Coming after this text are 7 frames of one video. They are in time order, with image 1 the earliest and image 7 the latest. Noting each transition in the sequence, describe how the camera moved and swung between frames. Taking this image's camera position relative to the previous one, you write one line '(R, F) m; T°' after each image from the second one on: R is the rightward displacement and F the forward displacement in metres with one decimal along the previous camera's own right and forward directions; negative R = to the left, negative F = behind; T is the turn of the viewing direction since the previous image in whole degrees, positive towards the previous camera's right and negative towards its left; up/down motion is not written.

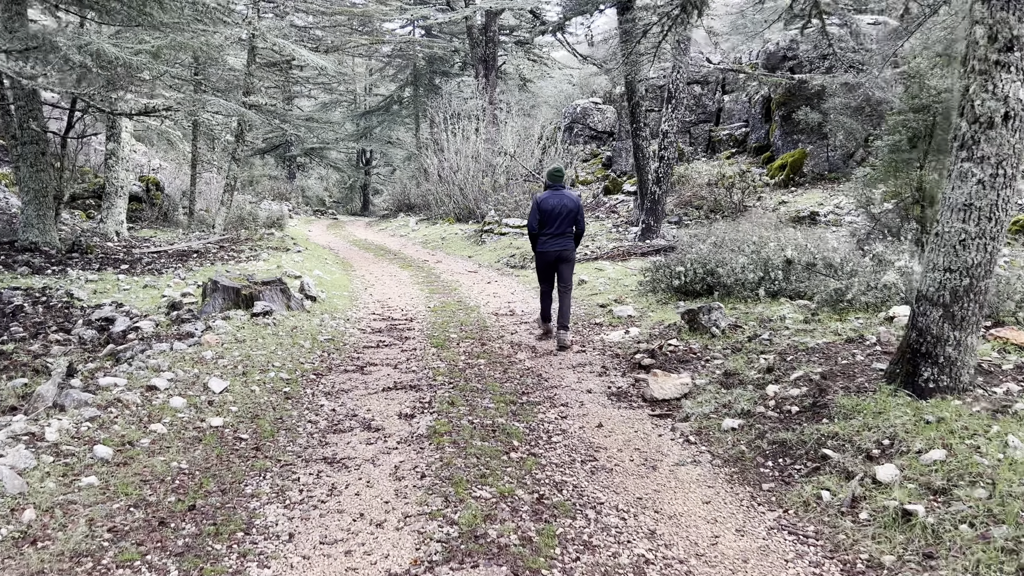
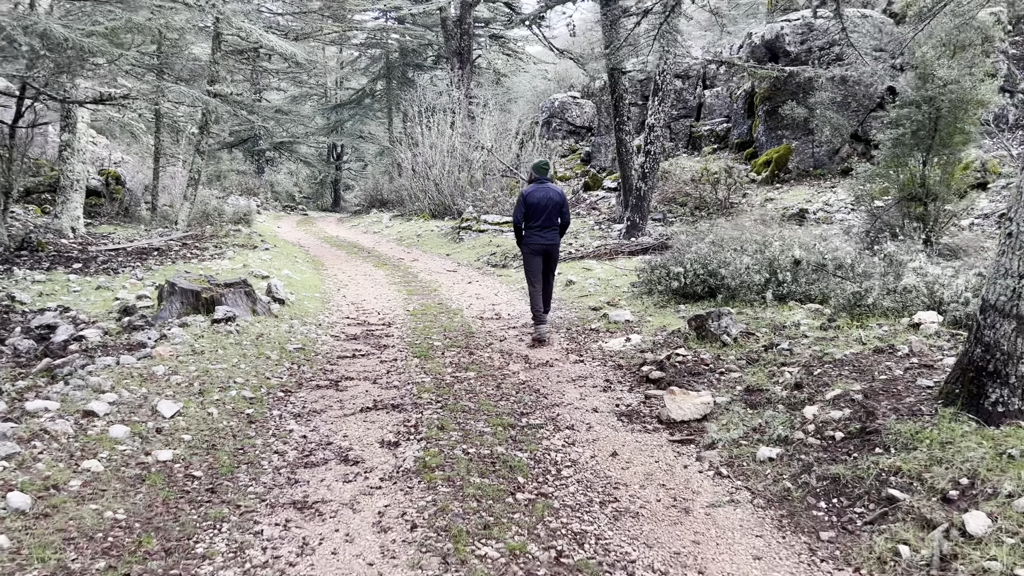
(-0.1, +0.6) m; +2°
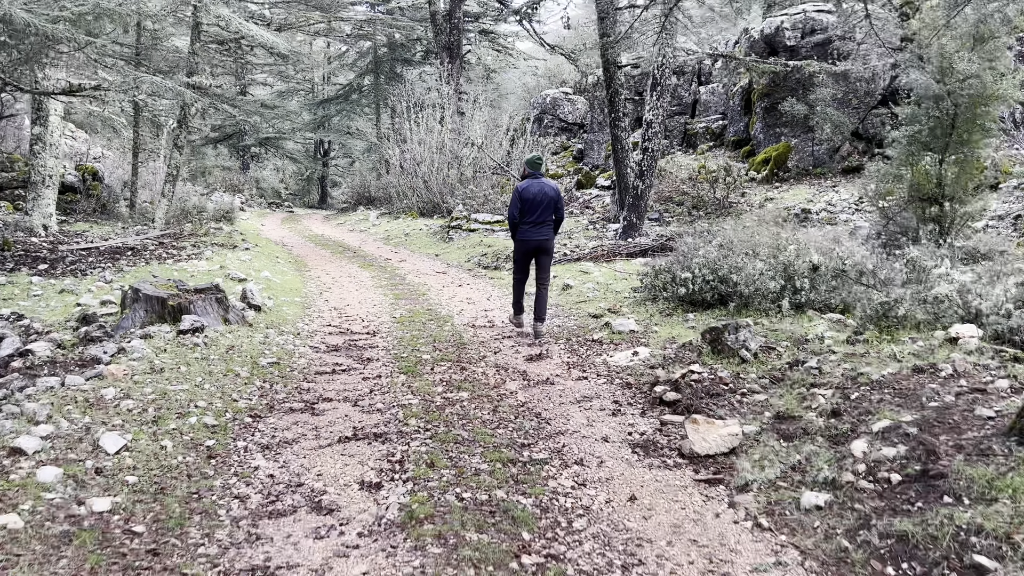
(-0.1, +0.5) m; +1°
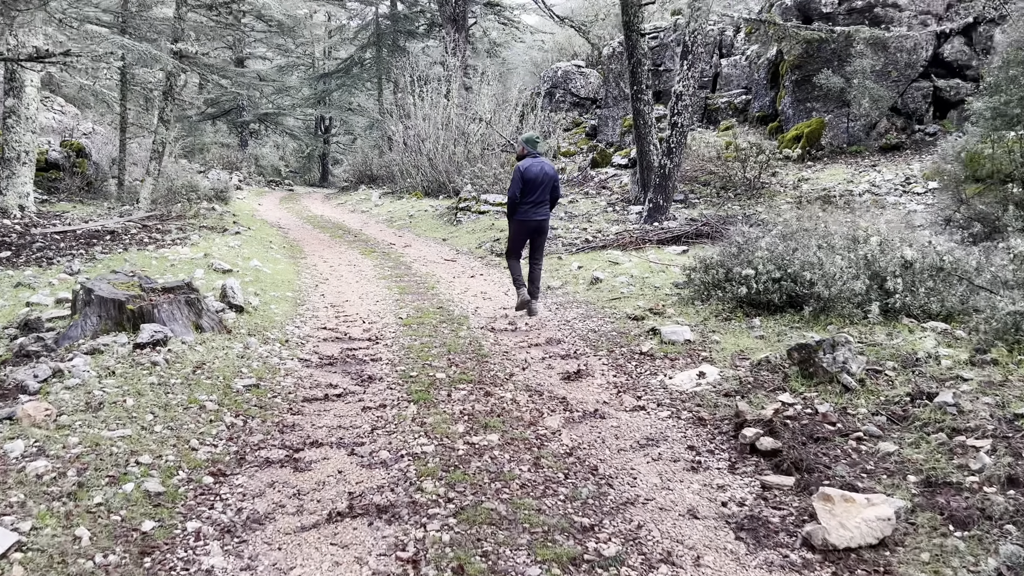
(-0.2, +1.0) m; 0°
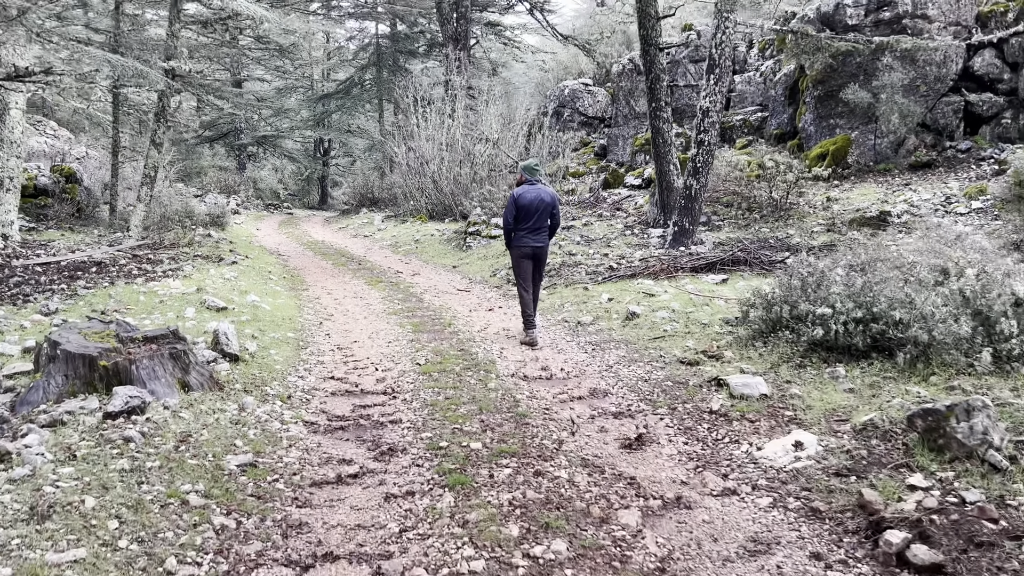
(-0.2, +0.7) m; 0°
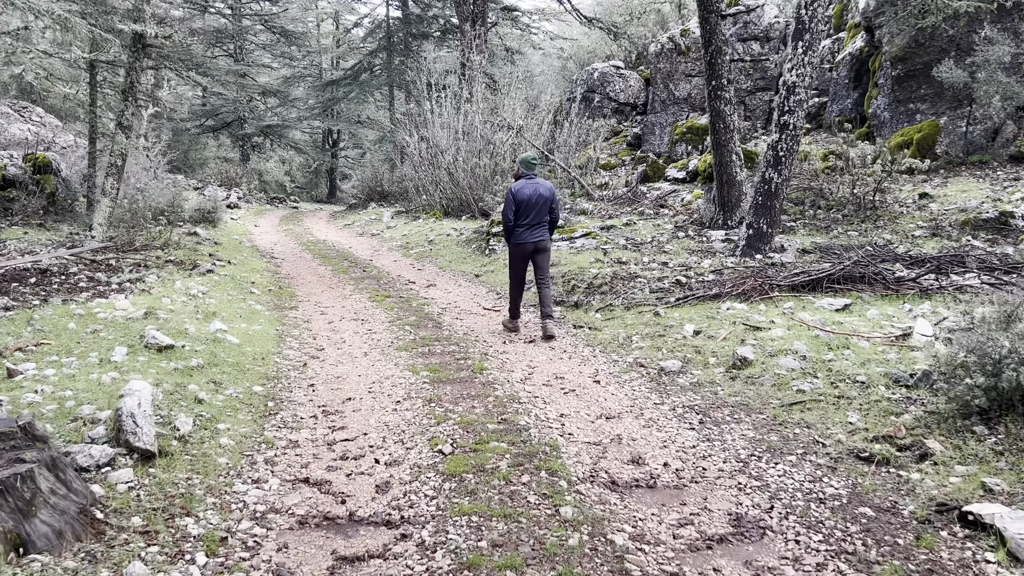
(-0.3, +1.9) m; -1°
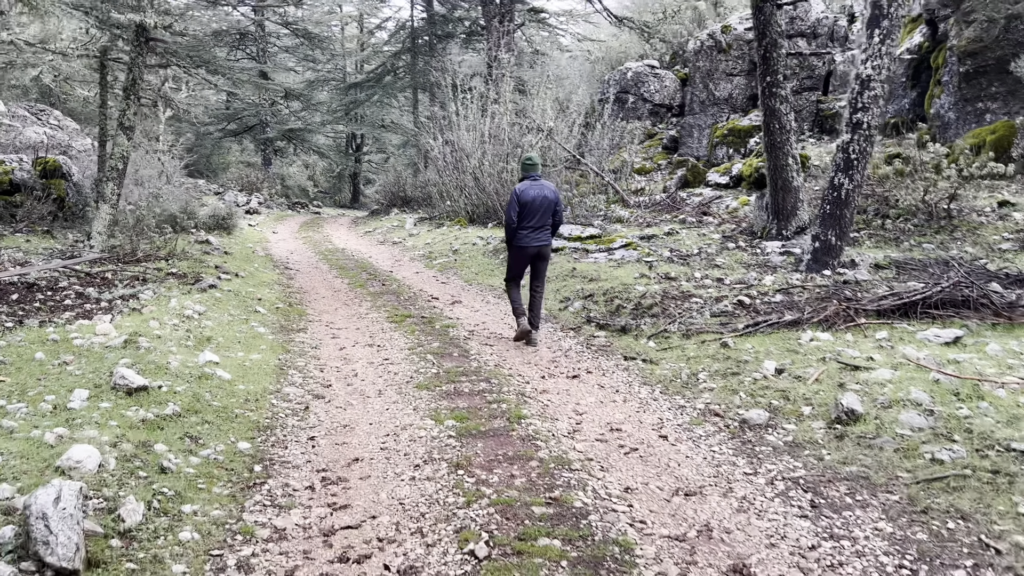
(-0.1, +0.9) m; -2°
